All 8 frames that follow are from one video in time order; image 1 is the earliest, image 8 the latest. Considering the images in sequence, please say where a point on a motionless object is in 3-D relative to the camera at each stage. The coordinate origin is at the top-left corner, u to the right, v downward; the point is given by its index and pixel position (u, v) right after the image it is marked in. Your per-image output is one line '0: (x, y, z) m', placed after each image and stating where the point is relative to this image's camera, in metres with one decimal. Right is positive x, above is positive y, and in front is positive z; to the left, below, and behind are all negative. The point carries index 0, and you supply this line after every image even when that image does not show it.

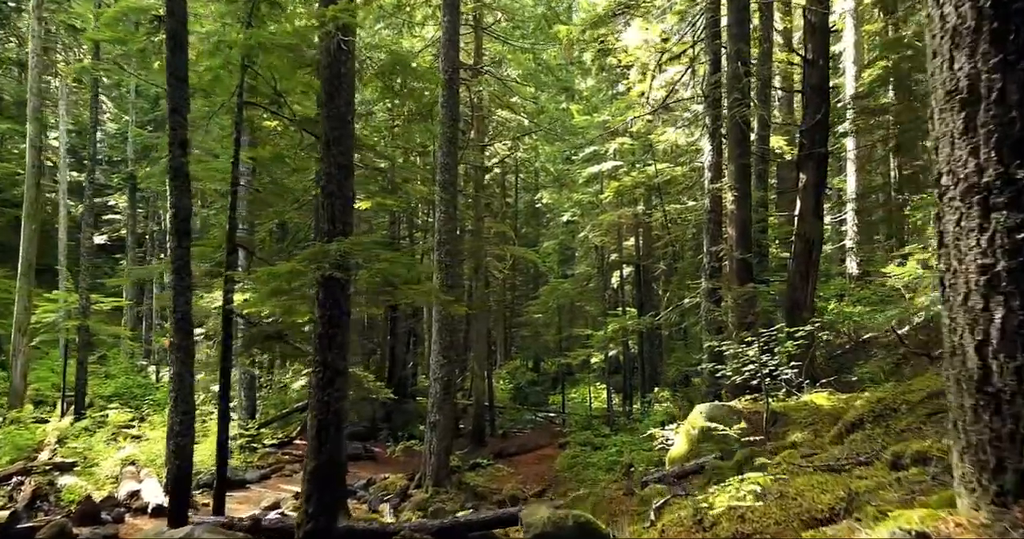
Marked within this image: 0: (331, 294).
0: (-1.6, -0.2, +6.3) m
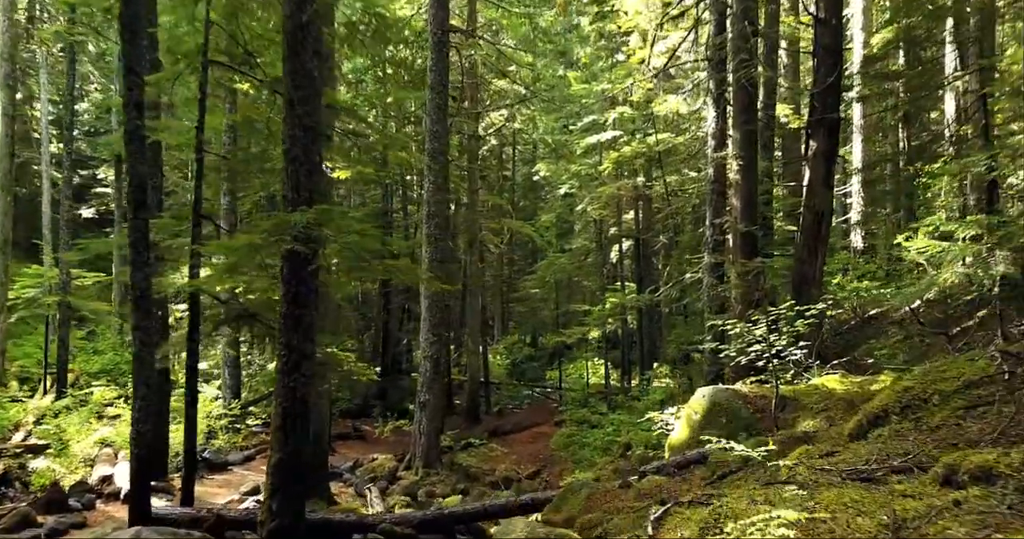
0: (-1.7, 0.0, +5.7) m
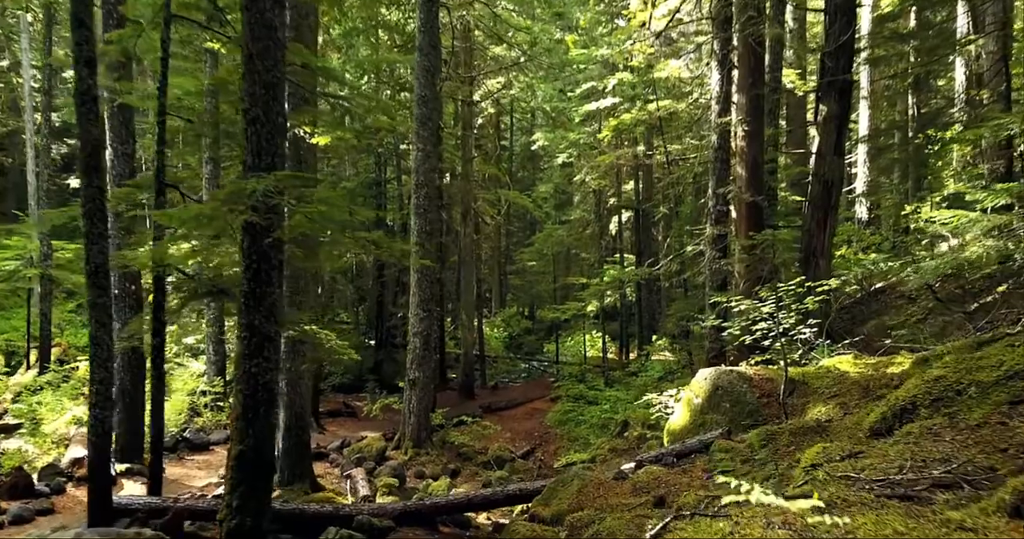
0: (-1.8, +0.2, +5.1) m
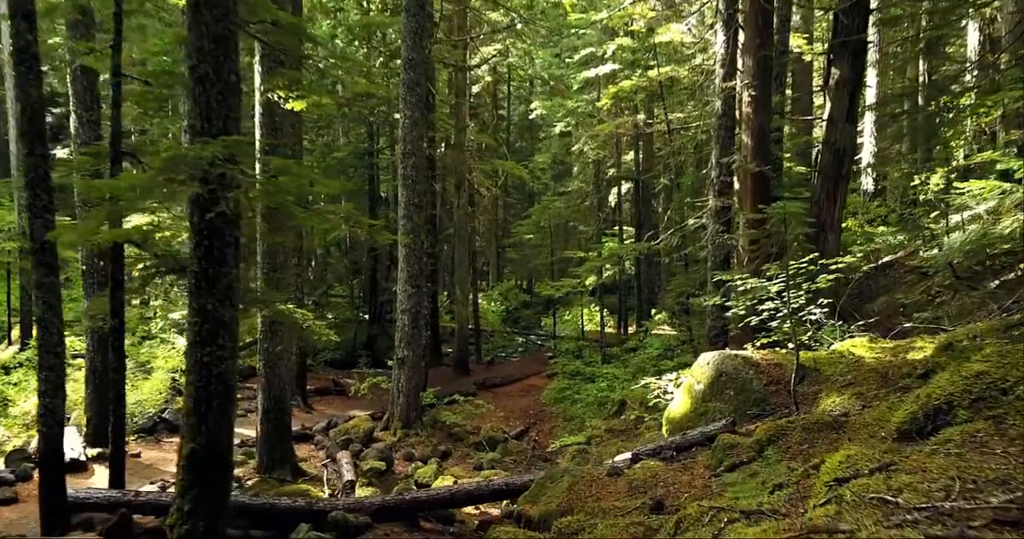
0: (-1.9, +0.3, +4.6) m
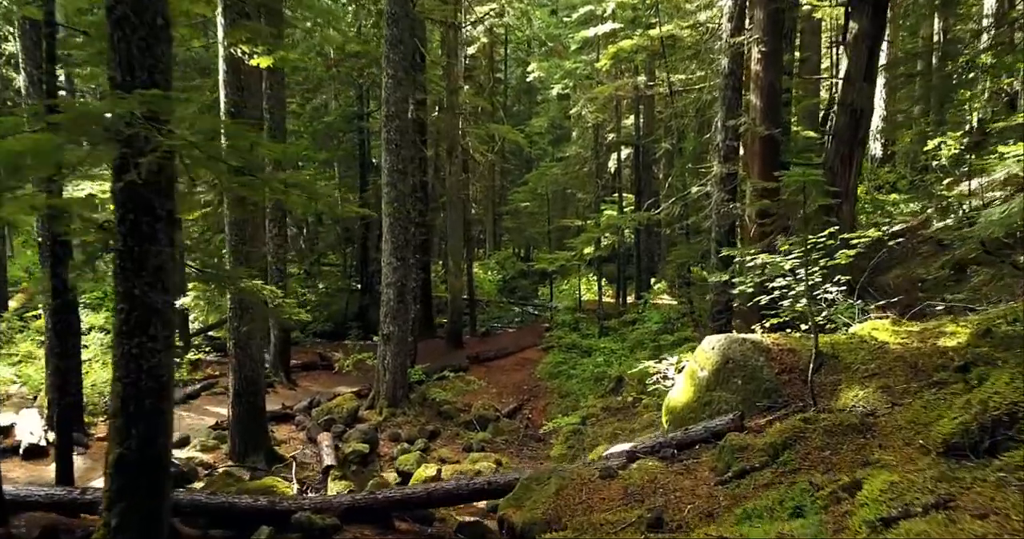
0: (-2.0, +0.4, +3.9) m
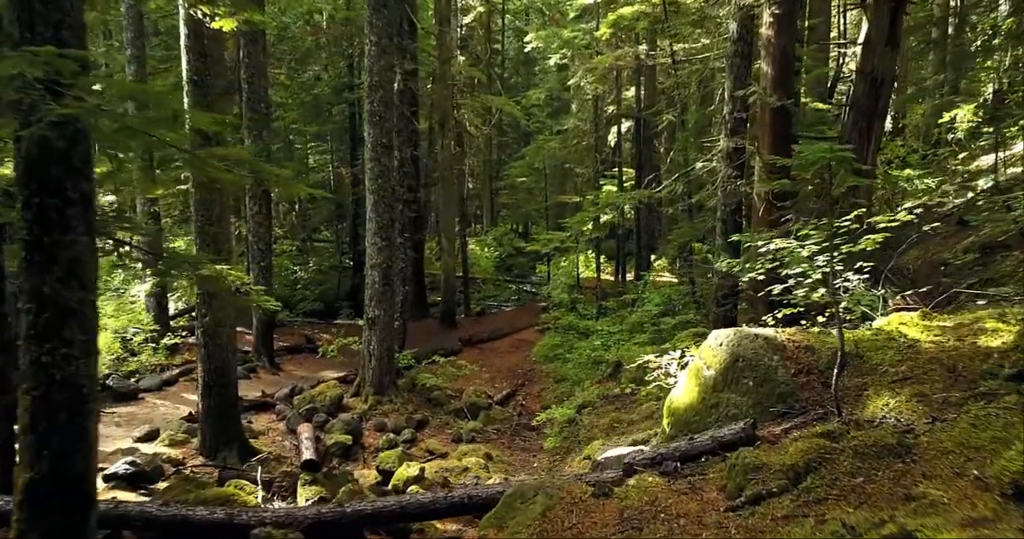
0: (-2.1, +0.5, +3.3) m
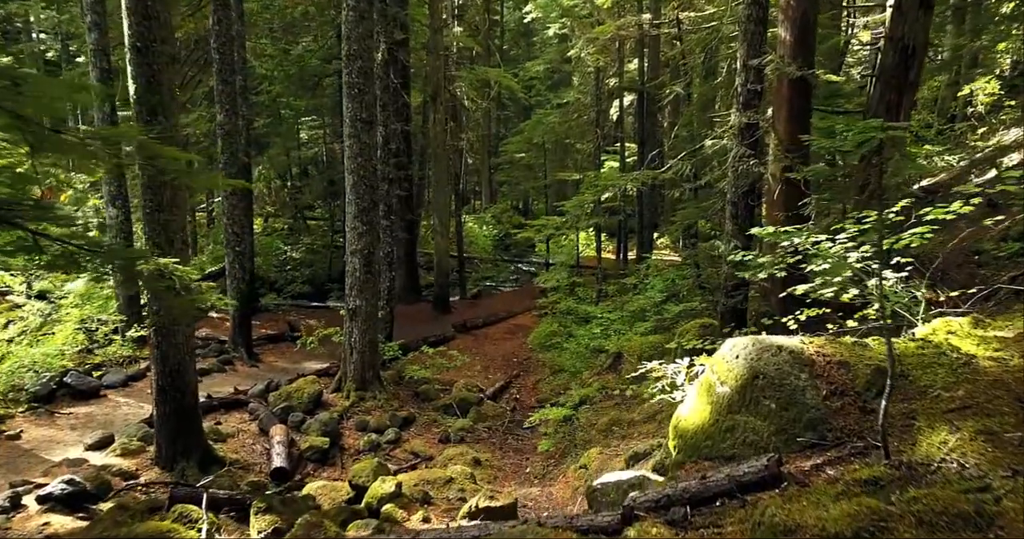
0: (-2.3, +0.4, +2.5) m
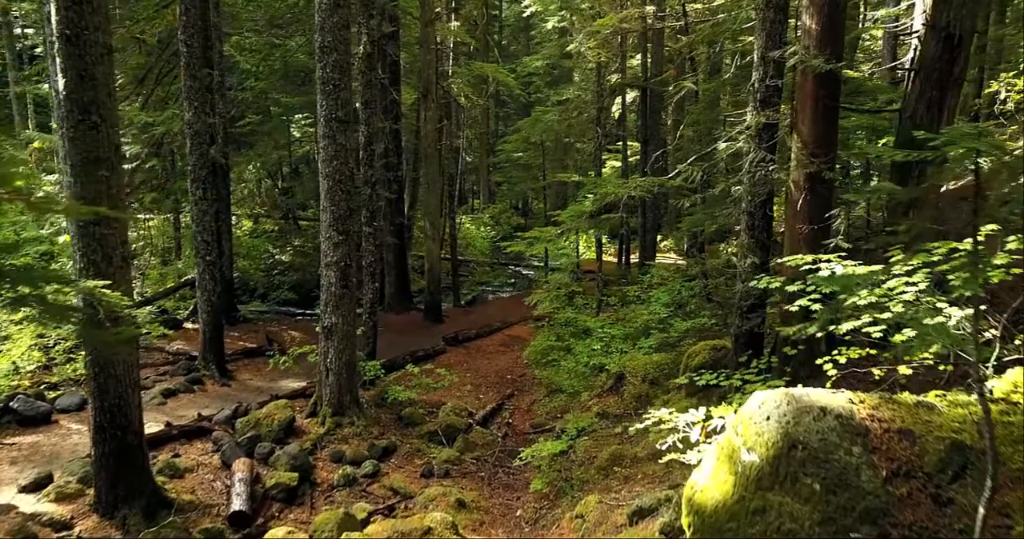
0: (-2.4, +0.2, +1.6) m
